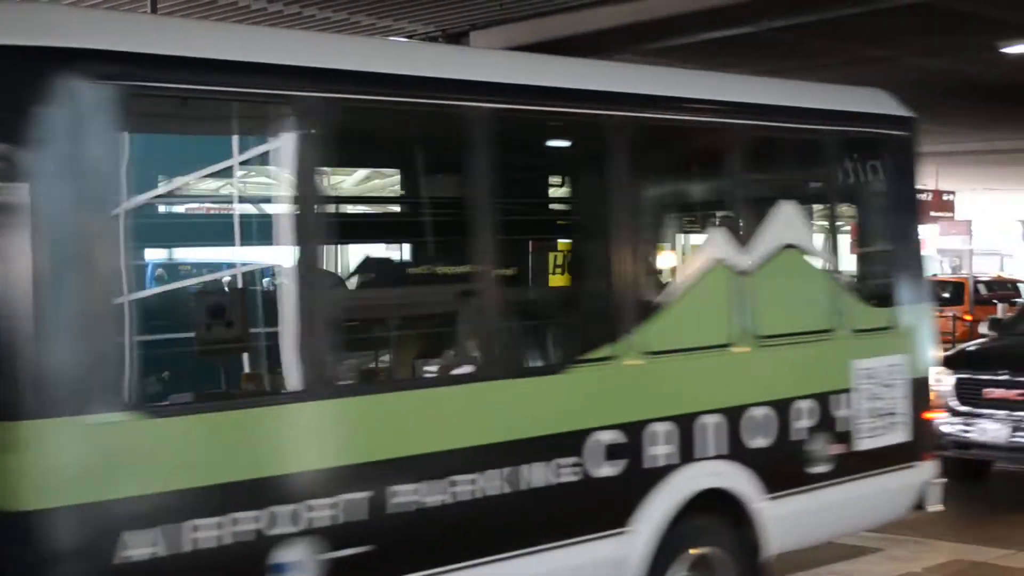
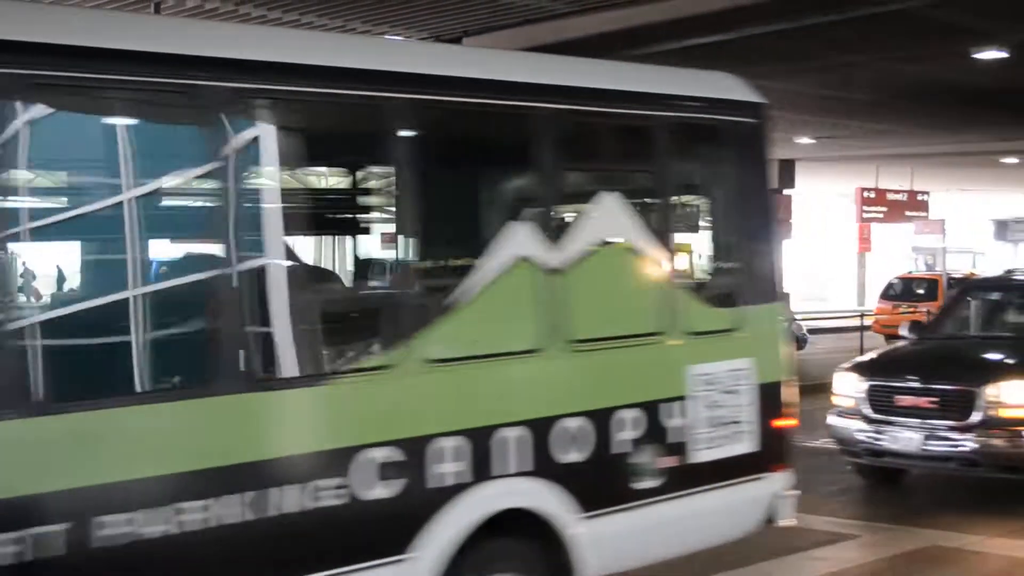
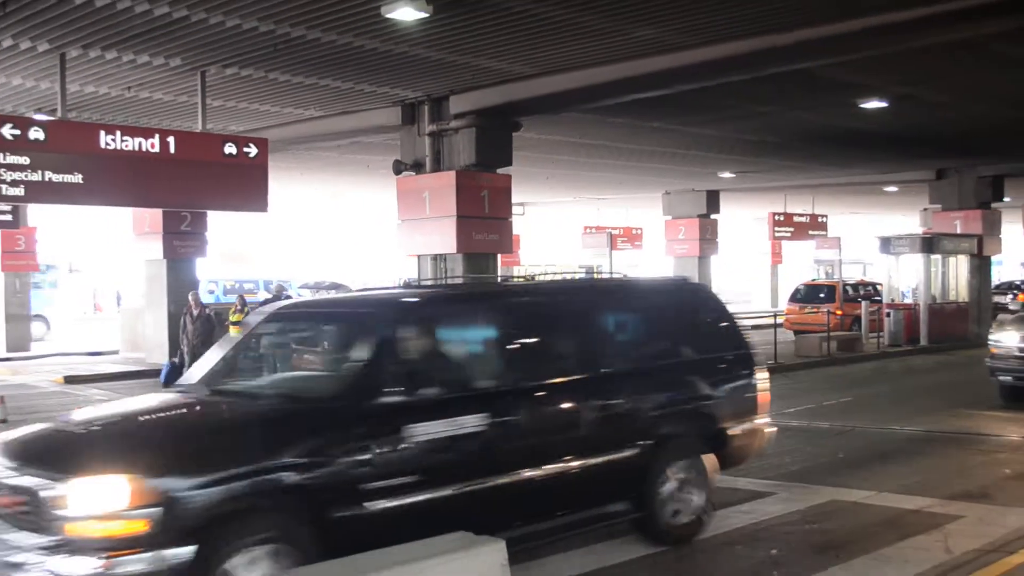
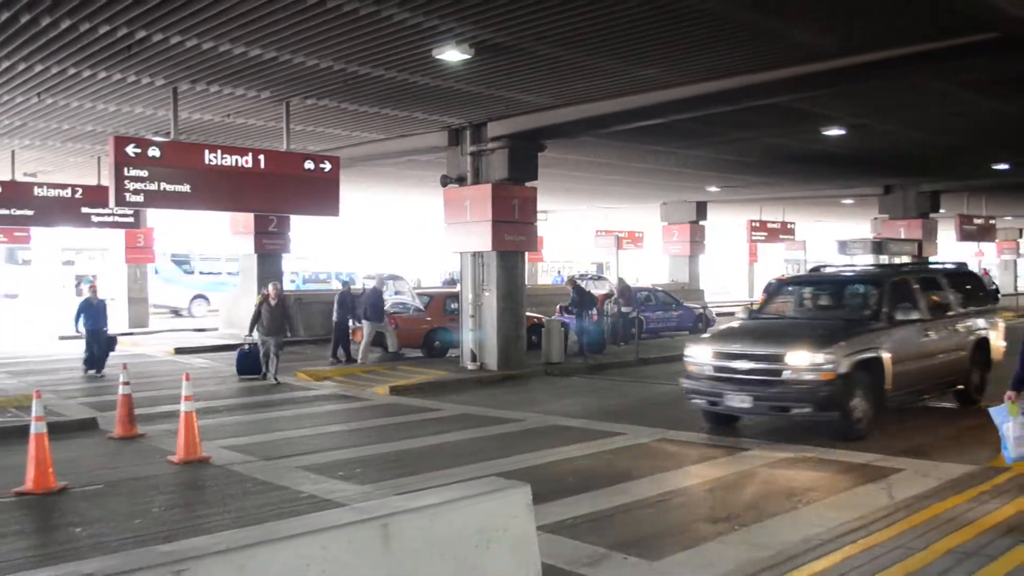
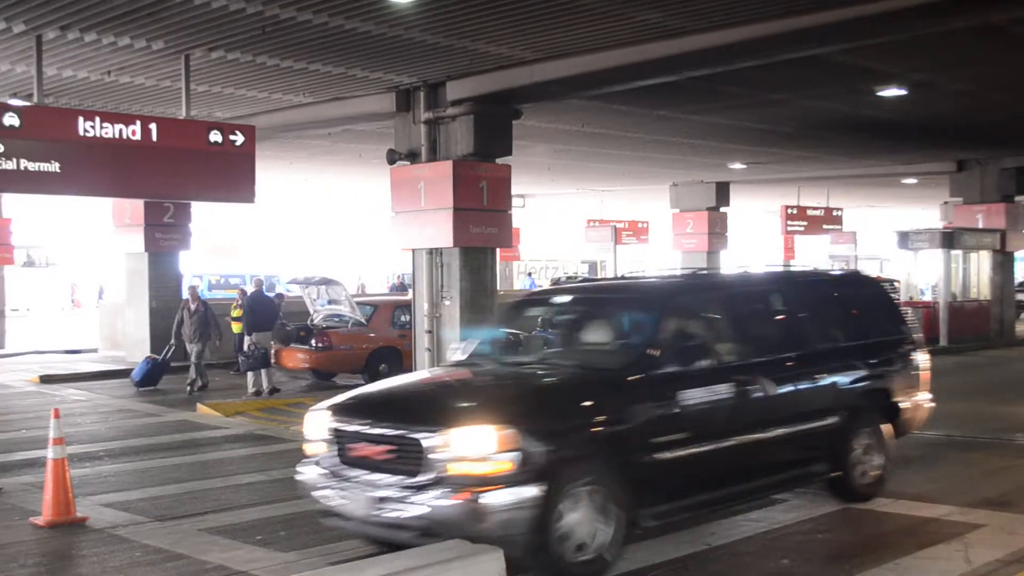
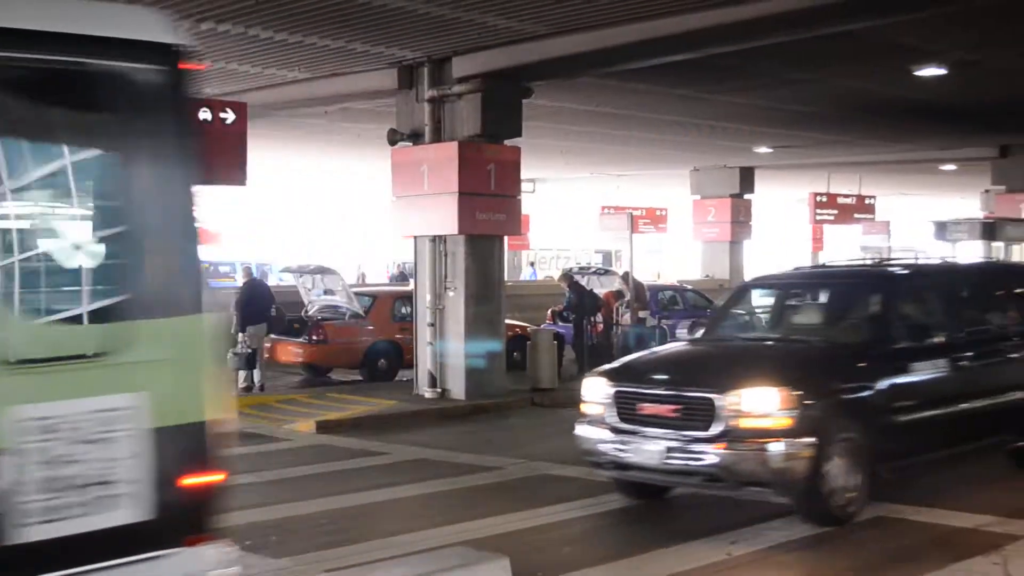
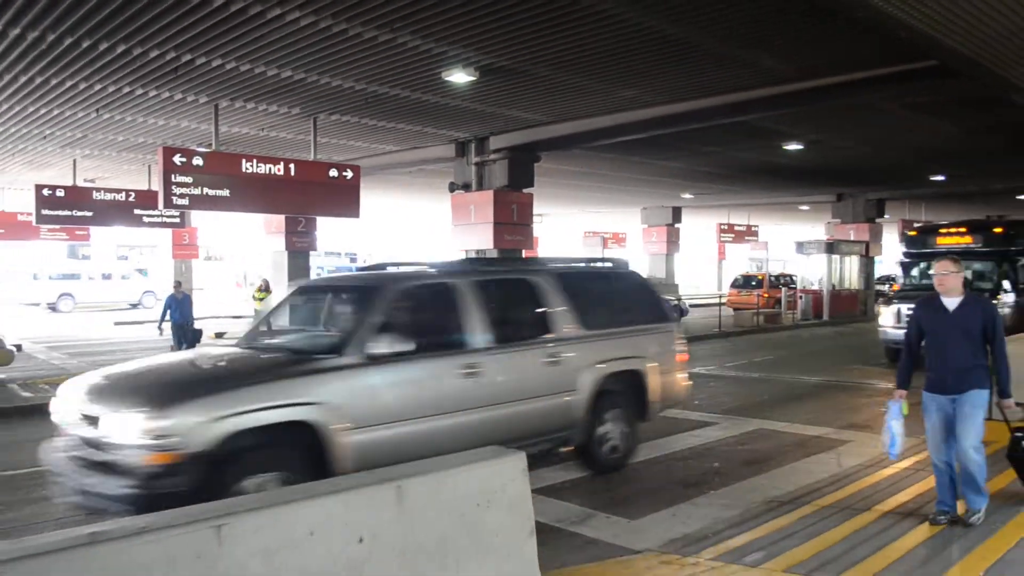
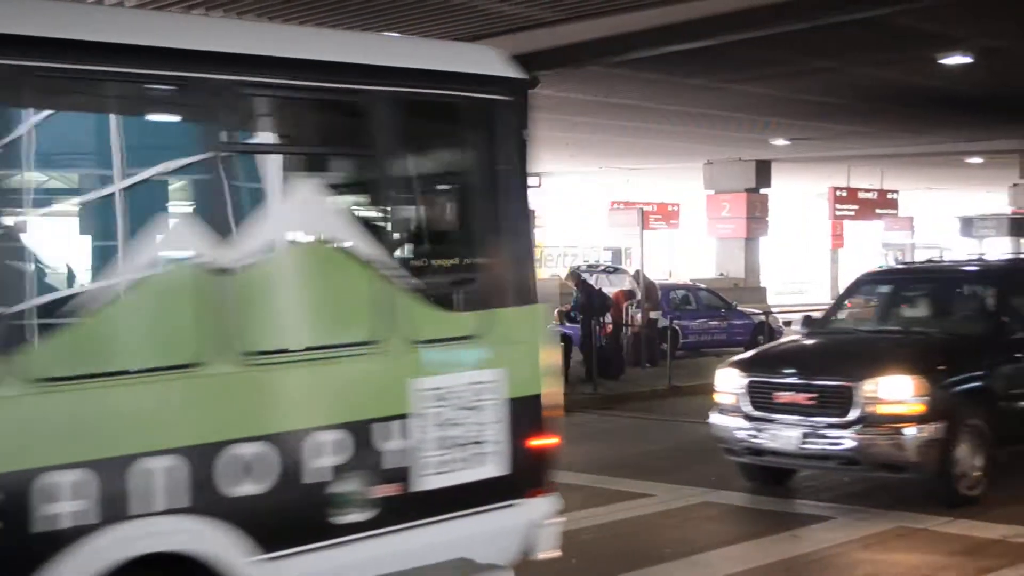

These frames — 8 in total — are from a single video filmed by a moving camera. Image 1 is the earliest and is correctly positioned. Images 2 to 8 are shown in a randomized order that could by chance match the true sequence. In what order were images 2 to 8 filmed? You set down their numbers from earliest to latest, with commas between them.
2, 8, 6, 5, 3, 4, 7
